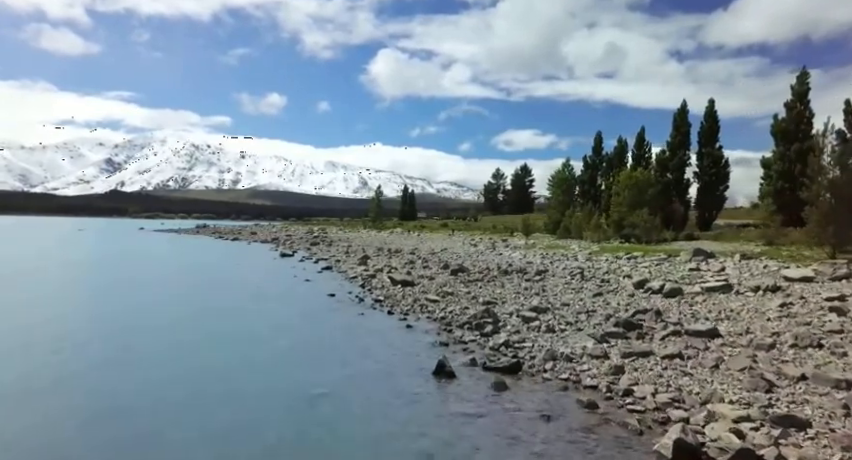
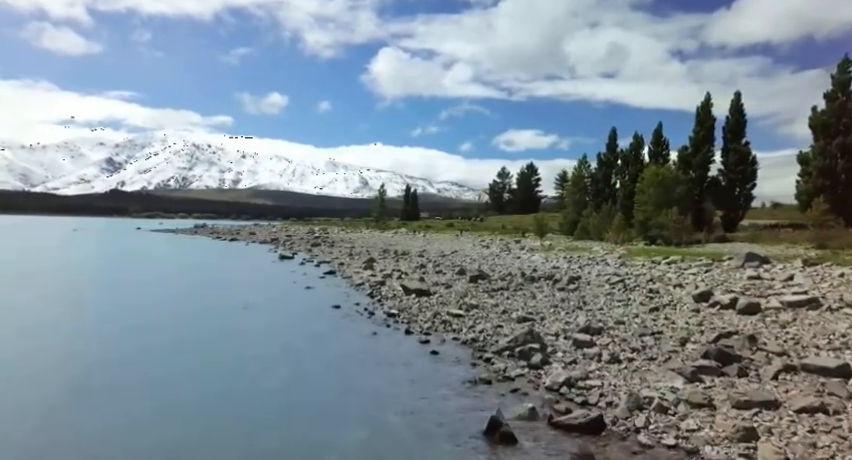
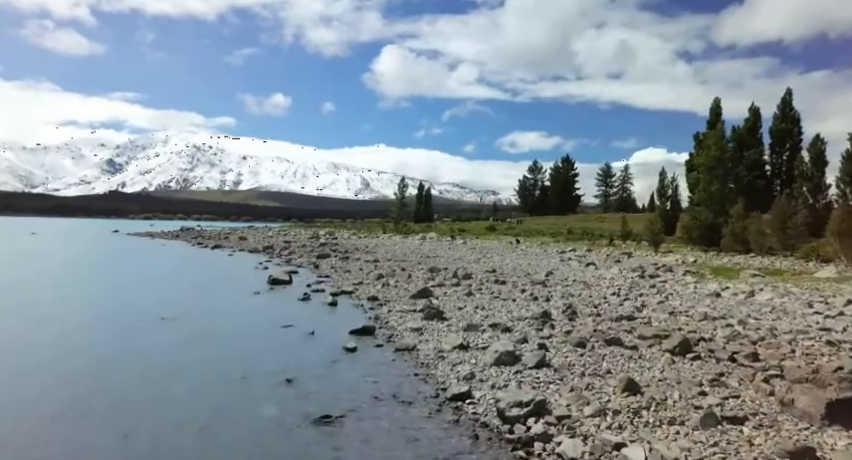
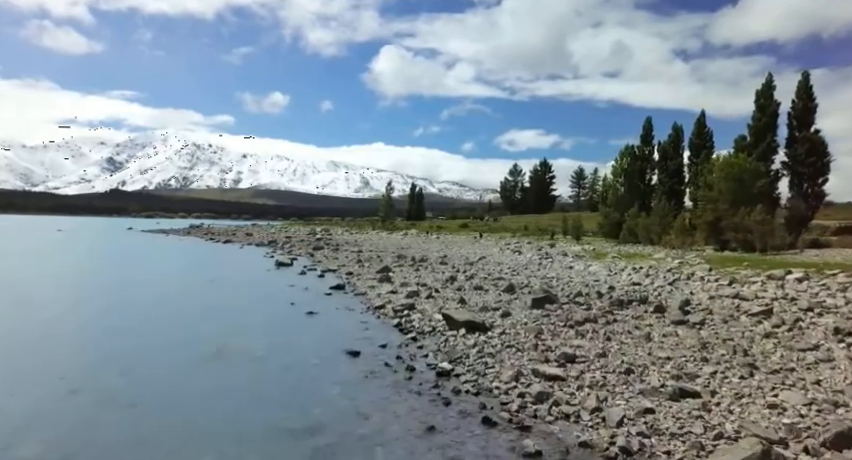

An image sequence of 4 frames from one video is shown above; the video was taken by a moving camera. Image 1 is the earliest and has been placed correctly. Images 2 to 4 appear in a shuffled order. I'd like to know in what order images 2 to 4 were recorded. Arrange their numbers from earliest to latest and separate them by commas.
2, 4, 3
